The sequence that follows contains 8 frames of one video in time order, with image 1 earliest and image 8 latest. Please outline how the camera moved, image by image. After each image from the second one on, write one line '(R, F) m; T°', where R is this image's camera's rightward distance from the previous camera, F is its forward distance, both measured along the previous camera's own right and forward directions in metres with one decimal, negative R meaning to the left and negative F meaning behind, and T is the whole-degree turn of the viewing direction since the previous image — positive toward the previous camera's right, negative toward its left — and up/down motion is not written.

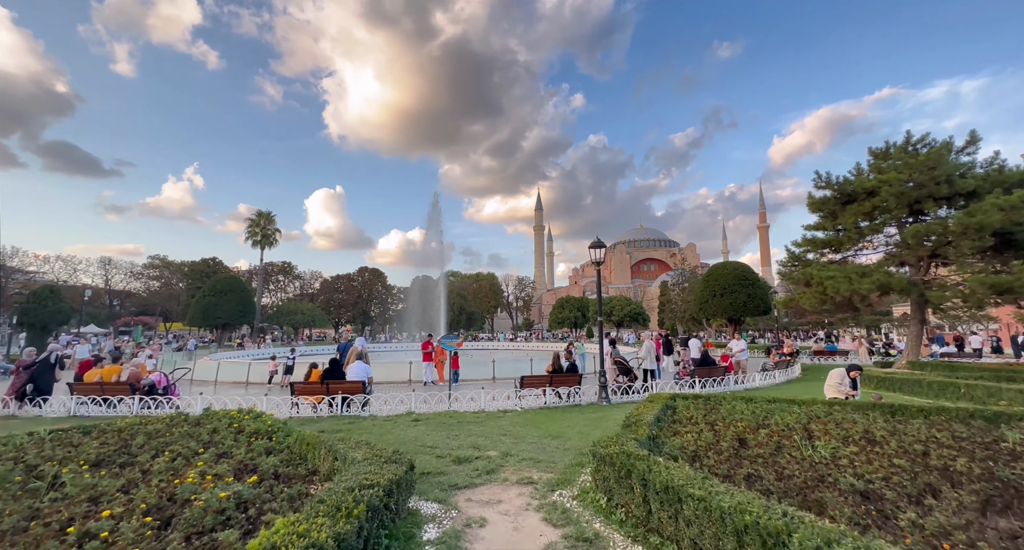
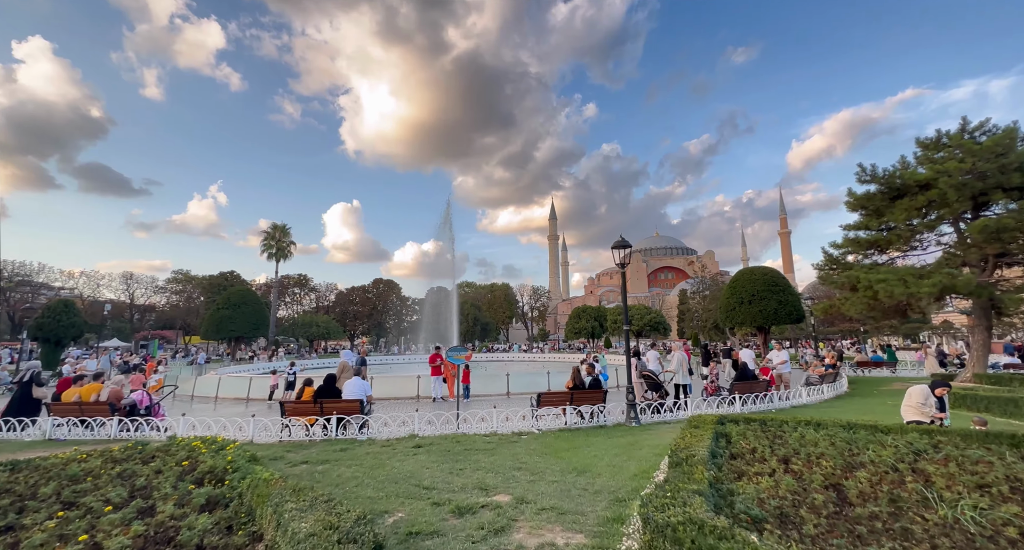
(0.0, +1.1) m; -2°
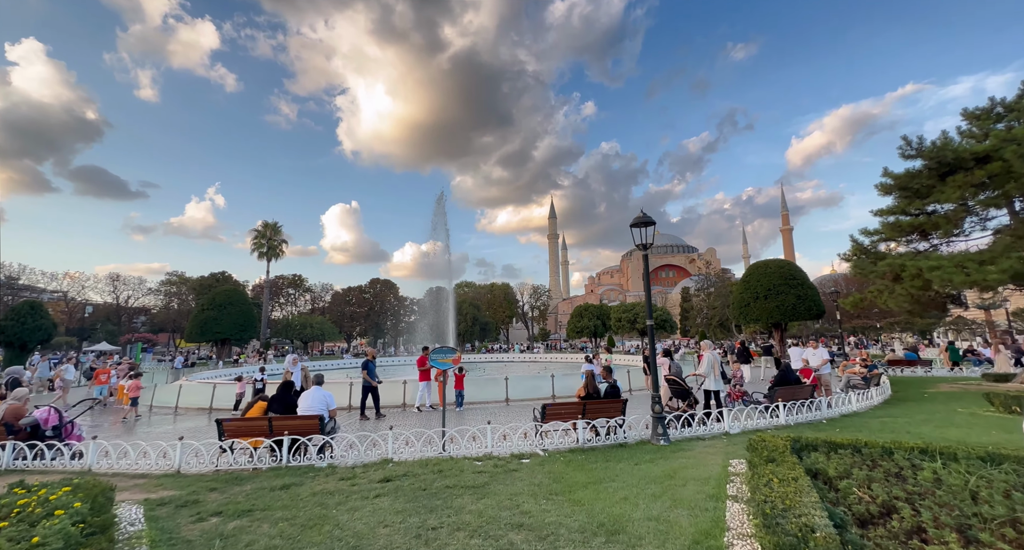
(0.0, +1.8) m; 0°
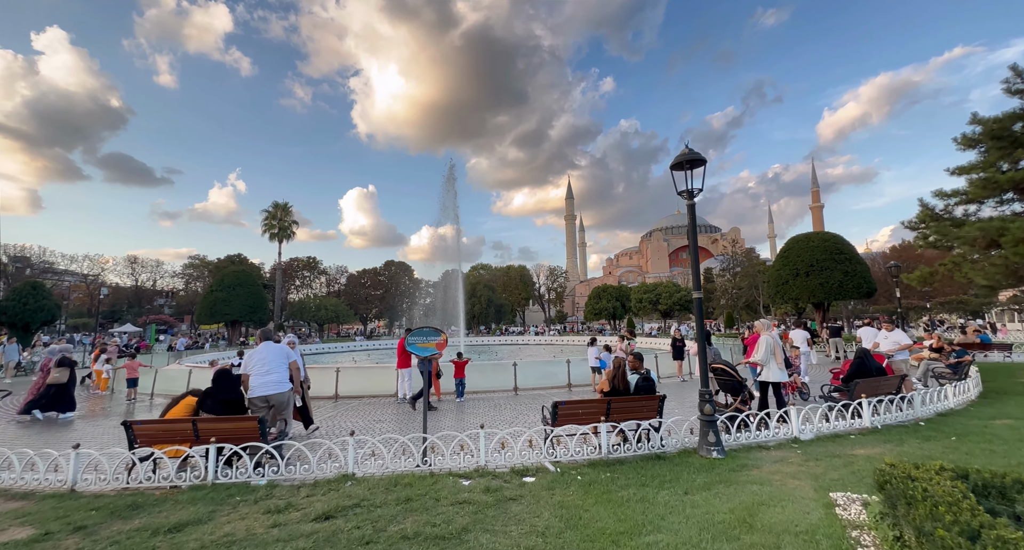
(+0.2, +1.9) m; -2°
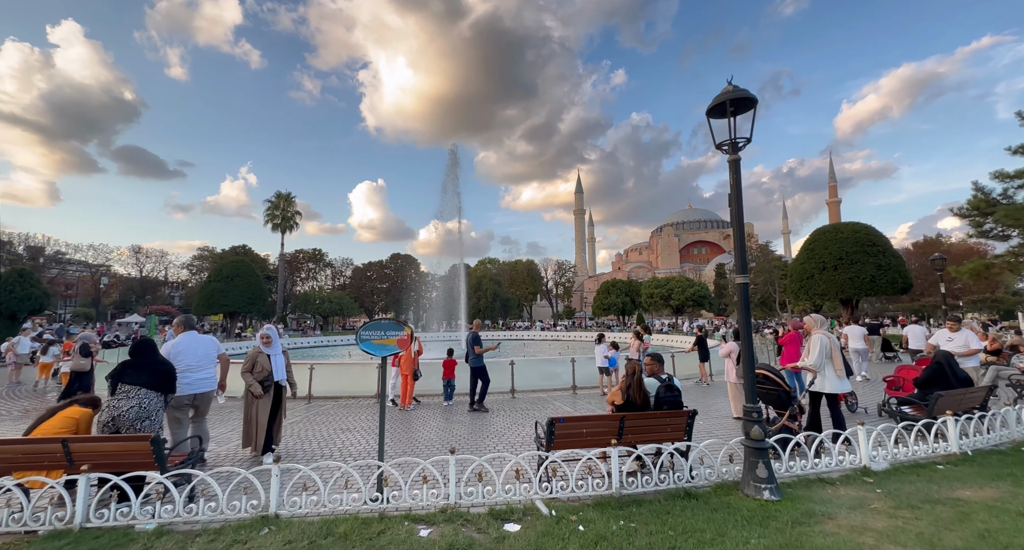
(+0.3, +1.5) m; -1°
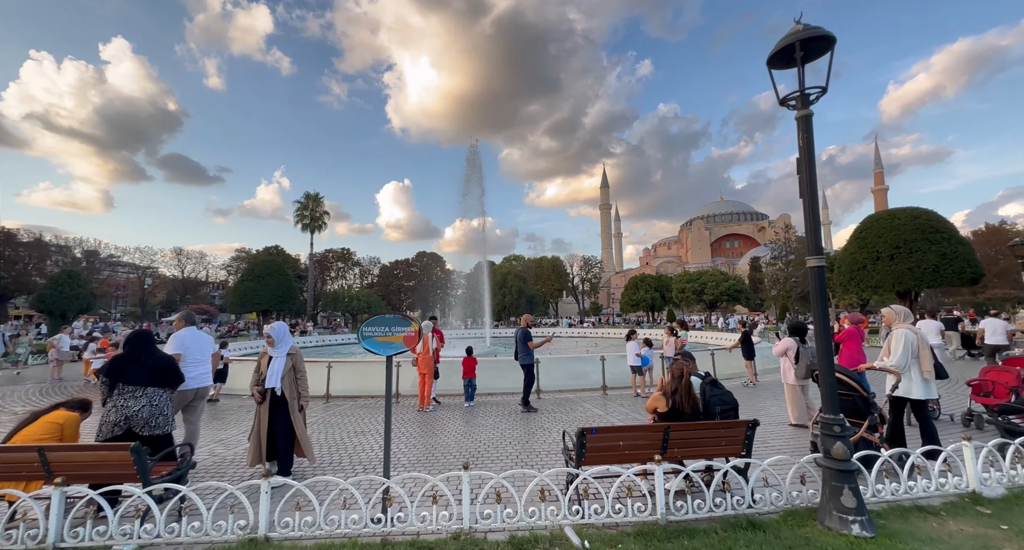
(0.0, +0.7) m; -3°
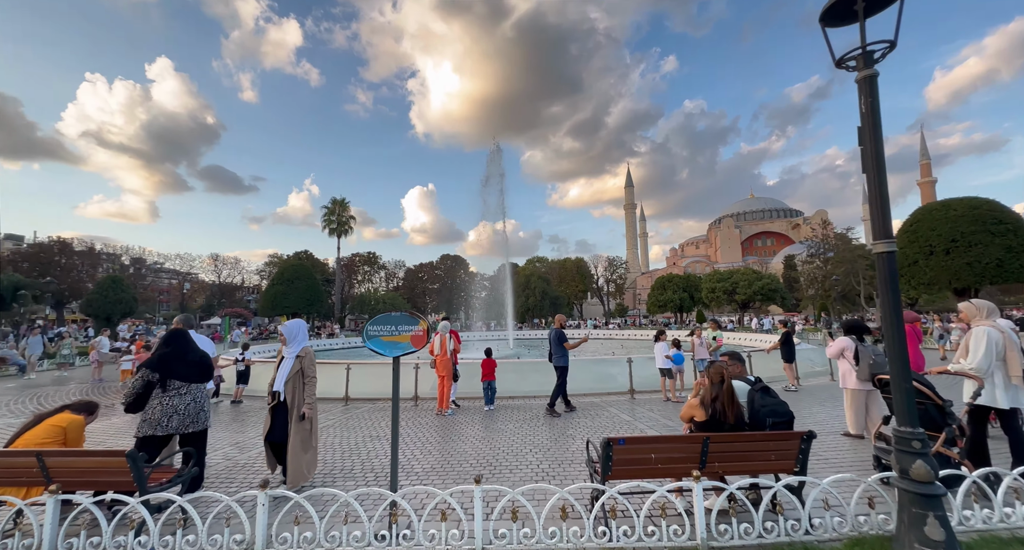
(+0.1, +0.4) m; -3°
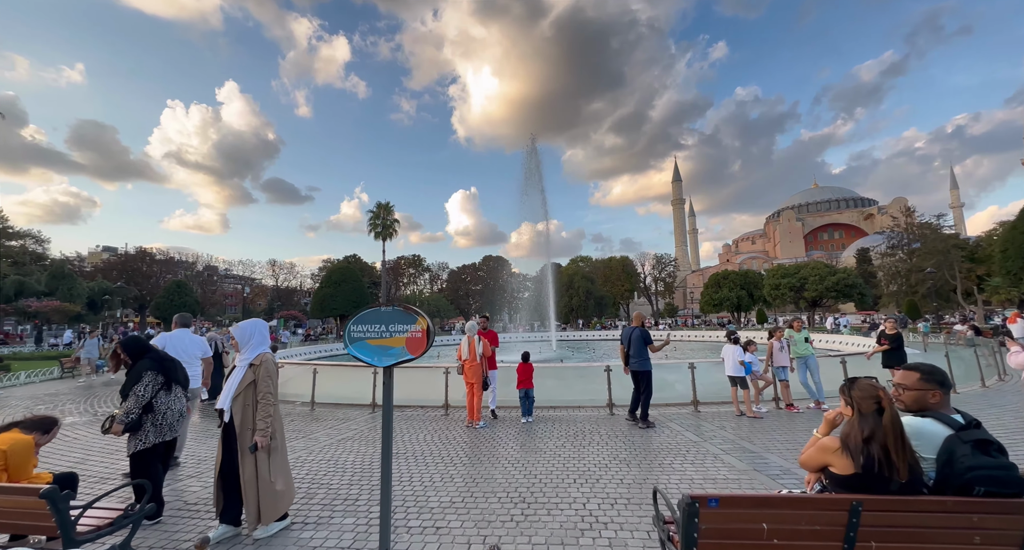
(+0.1, +1.2) m; -6°
